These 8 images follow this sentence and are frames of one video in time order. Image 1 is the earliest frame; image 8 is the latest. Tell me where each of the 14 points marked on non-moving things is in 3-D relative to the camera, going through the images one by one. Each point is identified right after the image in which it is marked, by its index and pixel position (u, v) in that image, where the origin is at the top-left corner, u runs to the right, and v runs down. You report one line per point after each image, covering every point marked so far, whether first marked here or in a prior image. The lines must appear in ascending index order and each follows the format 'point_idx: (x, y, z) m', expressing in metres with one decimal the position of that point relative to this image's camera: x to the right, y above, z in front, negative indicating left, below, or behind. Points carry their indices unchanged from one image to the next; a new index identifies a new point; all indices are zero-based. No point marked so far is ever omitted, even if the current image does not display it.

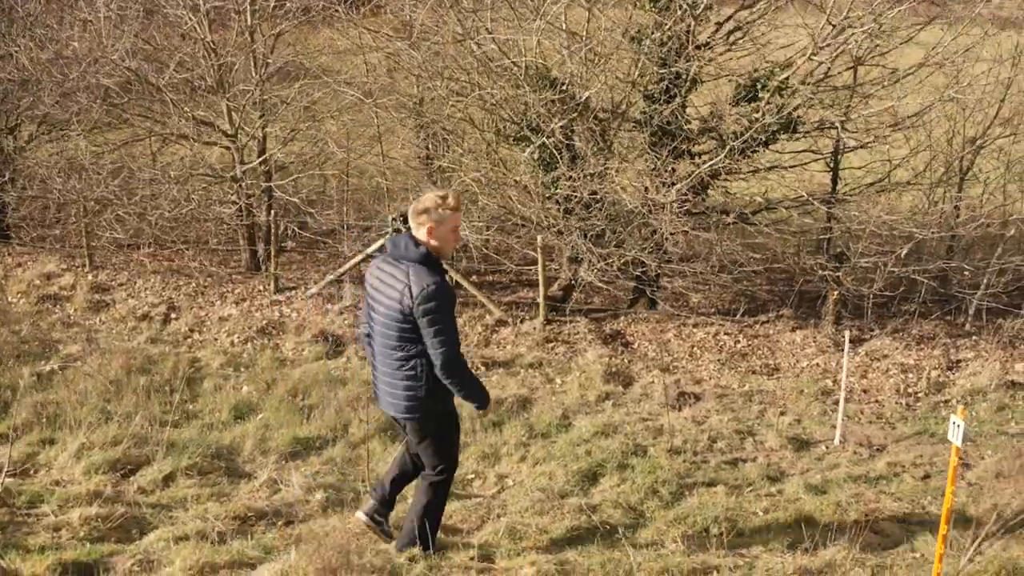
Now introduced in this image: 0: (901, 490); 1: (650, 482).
0: (+1.8, -0.9, +5.5) m
1: (+0.7, -0.9, +5.6) m
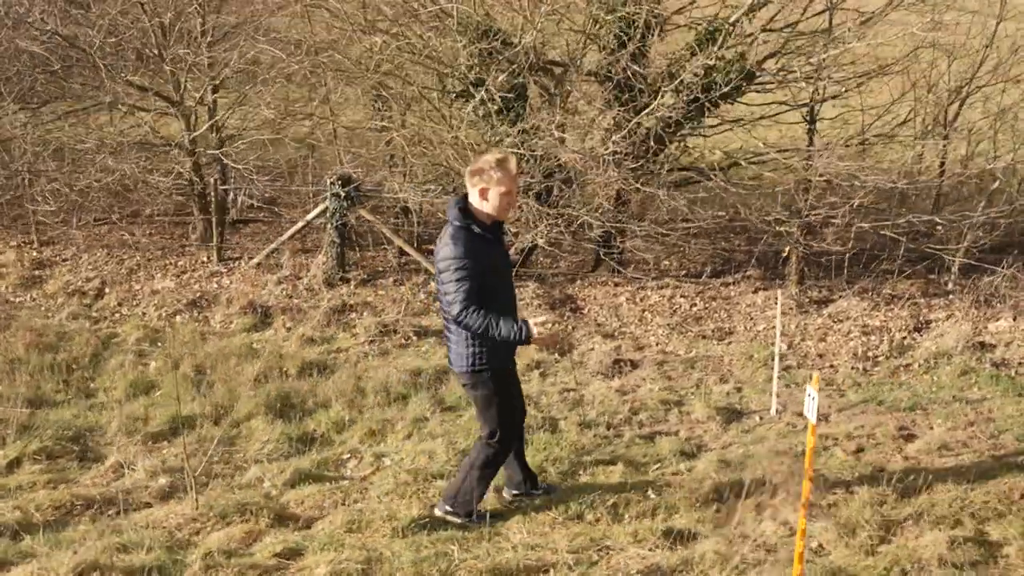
0: (+1.3, -0.7, +4.8) m
1: (+0.1, -0.7, +5.0) m
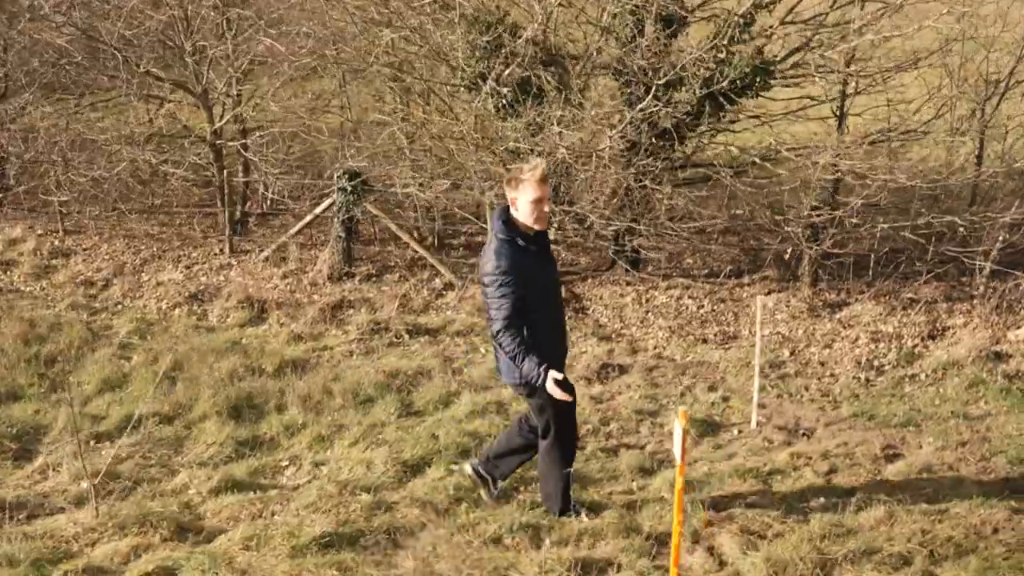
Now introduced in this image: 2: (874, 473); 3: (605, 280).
0: (+1.0, -0.7, +4.4) m
1: (-0.1, -0.7, +4.7) m
2: (+1.4, -0.7, +4.5) m
3: (+0.7, 0.0, +7.8) m
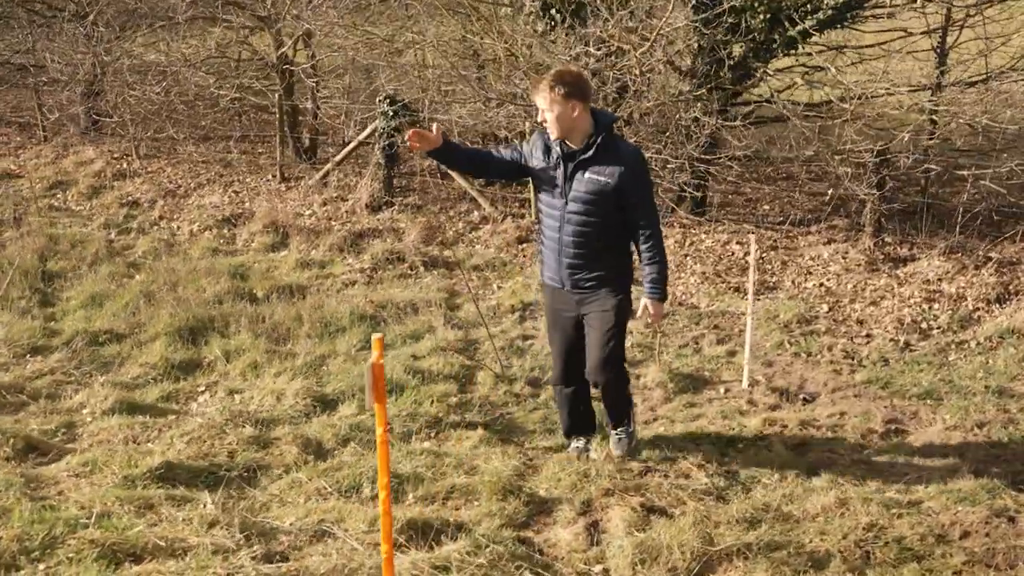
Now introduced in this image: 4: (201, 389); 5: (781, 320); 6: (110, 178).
0: (+0.7, -0.5, +3.6) m
1: (-0.4, -0.4, +4.0) m
2: (+1.0, -0.5, +3.7) m
3: (+0.8, +0.4, +6.9) m
4: (-1.2, -0.4, +4.6) m
5: (+1.2, -0.1, +5.3) m
6: (-3.2, +0.9, +9.5) m
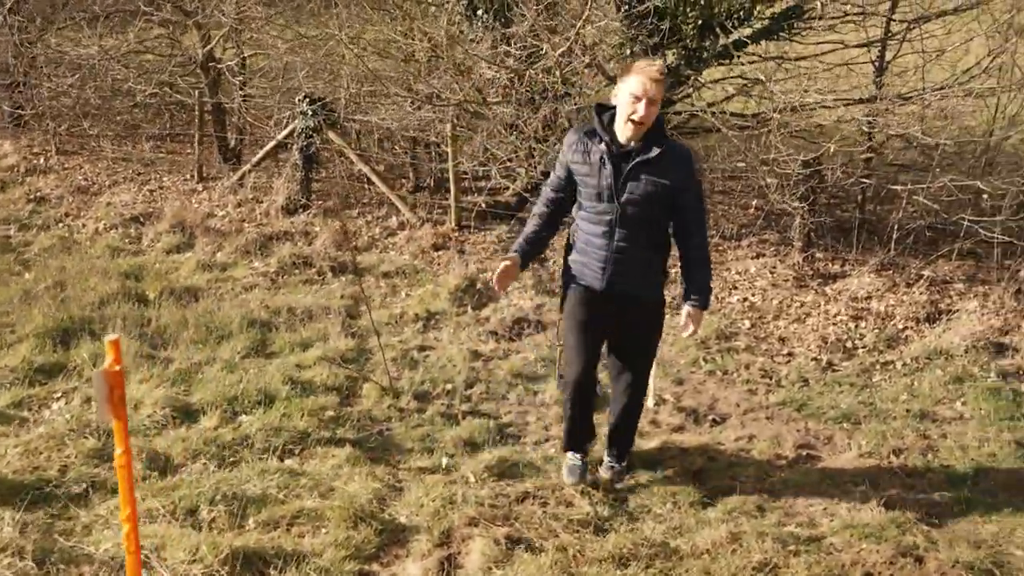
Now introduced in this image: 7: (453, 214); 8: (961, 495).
0: (+0.3, -0.5, +3.2) m
1: (-0.8, -0.4, +3.6) m
2: (+0.7, -0.5, +3.3) m
3: (+0.4, +0.3, +6.6) m
4: (-1.6, -0.4, +4.2) m
5: (+0.8, -0.2, +5.0) m
6: (-3.8, +0.9, +9.0) m
7: (-0.3, +0.4, +6.6) m
8: (+1.2, -0.6, +3.3) m
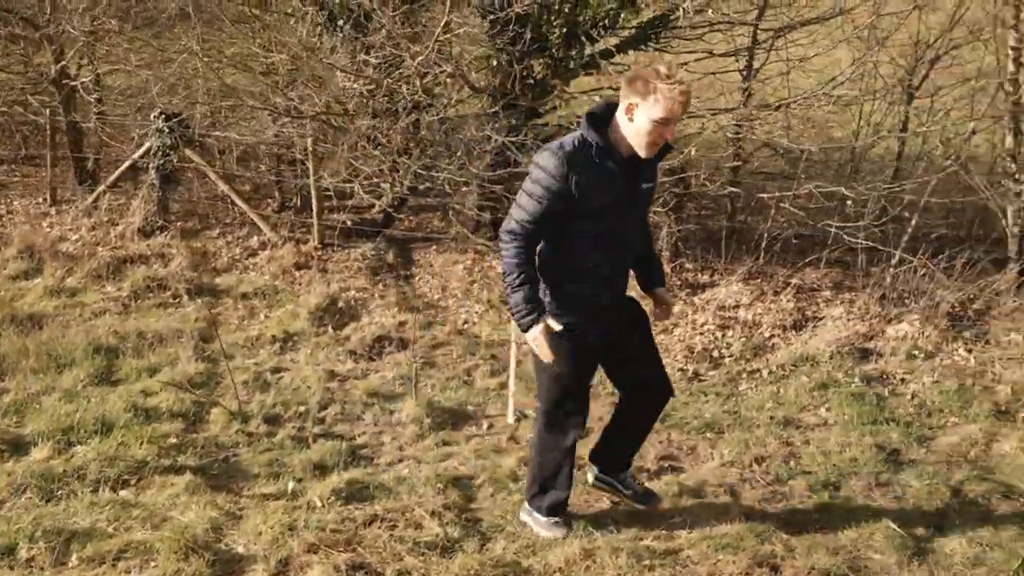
0: (-0.1, -0.6, +3.1) m
1: (-1.2, -0.5, +3.4) m
2: (+0.3, -0.6, +3.2) m
3: (-0.4, +0.2, +6.5) m
4: (-2.1, -0.5, +3.9) m
5: (+0.2, -0.3, +4.9) m
6: (-4.7, +0.6, +8.5) m
7: (-1.0, +0.3, +6.4) m
8: (+0.8, -0.6, +3.2) m
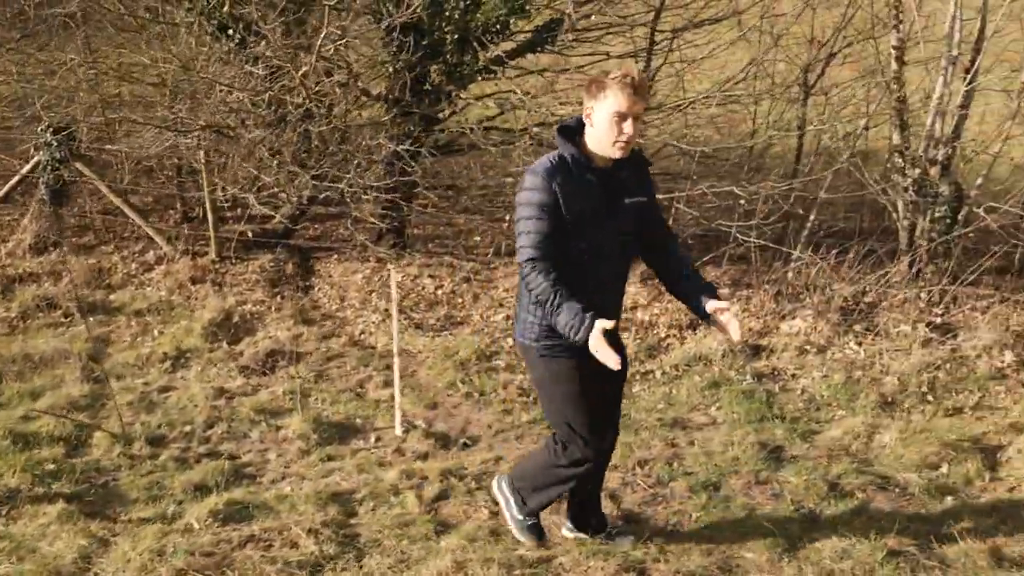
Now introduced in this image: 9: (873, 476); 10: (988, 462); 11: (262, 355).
0: (-0.4, -0.6, +3.1) m
1: (-1.5, -0.6, +3.3) m
2: (0.0, -0.6, +3.3) m
3: (-0.9, +0.2, +6.5) m
4: (-2.4, -0.6, +3.7) m
5: (-0.2, -0.3, +4.9) m
6: (-5.4, +0.5, +8.2) m
7: (-1.6, +0.2, +6.3) m
8: (+0.5, -0.6, +3.3) m
9: (+1.1, -0.6, +3.7) m
10: (+1.6, -0.6, +4.0) m
11: (-1.0, -0.3, +4.7) m
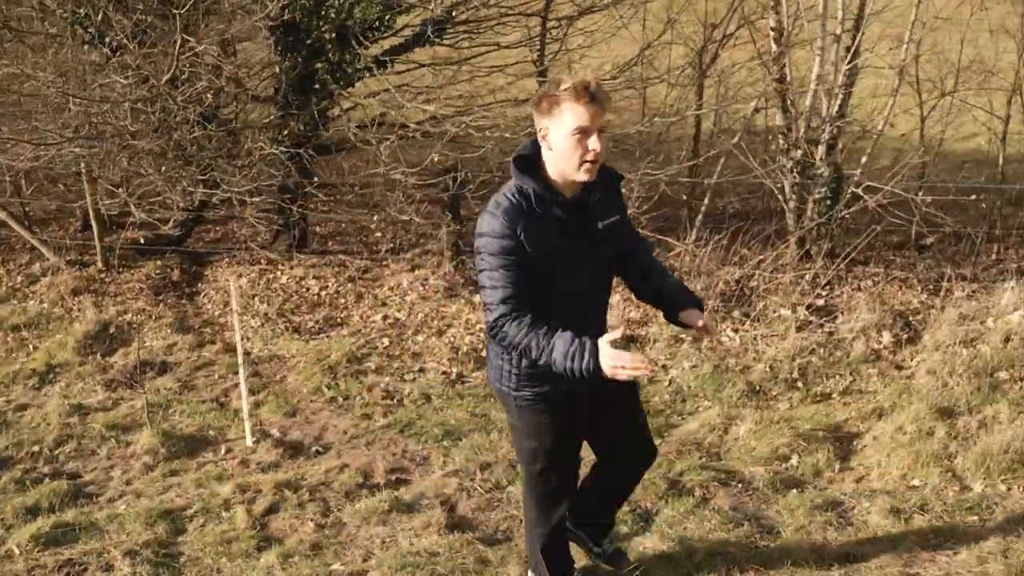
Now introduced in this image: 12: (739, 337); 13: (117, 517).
0: (-0.8, -0.6, +3.1) m
1: (-2.0, -0.6, +3.3) m
2: (-0.5, -0.6, +3.3) m
3: (-1.5, +0.2, +6.4) m
4: (-2.9, -0.7, +3.7) m
5: (-0.7, -0.3, +4.9) m
6: (-6.0, +0.3, +8.0) m
7: (-2.2, +0.2, +6.3) m
8: (+0.1, -0.6, +3.3) m
9: (+0.6, -0.6, +3.7) m
10: (+1.1, -0.5, +4.1) m
11: (-1.5, -0.3, +4.7) m
12: (+1.0, -0.2, +5.2) m
13: (-1.1, -0.6, +3.3) m
